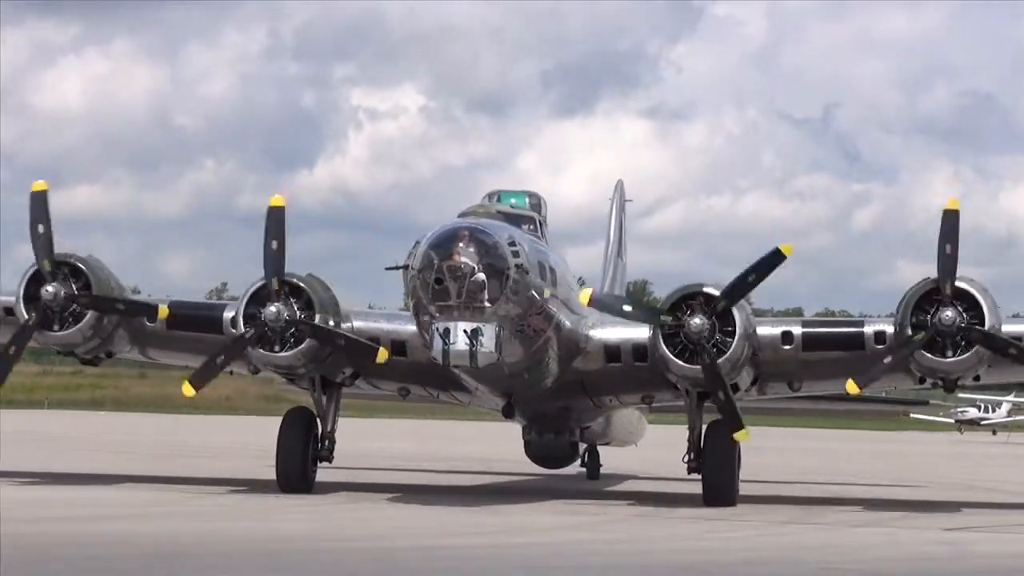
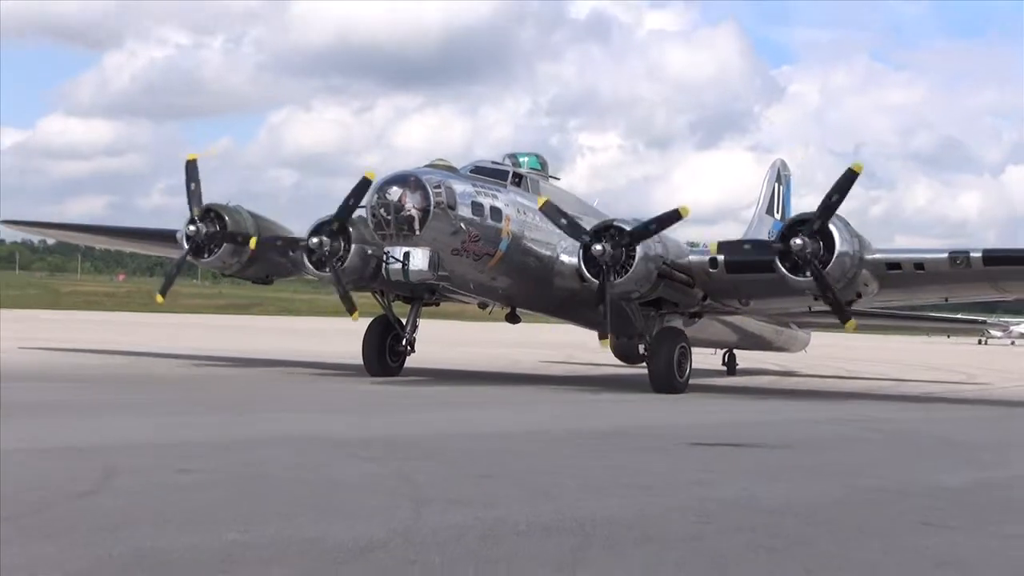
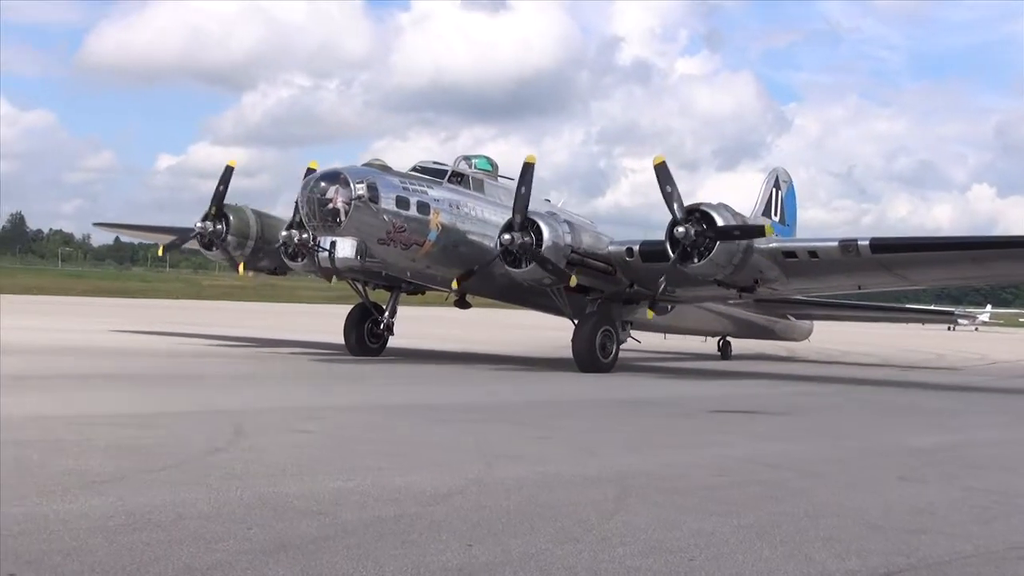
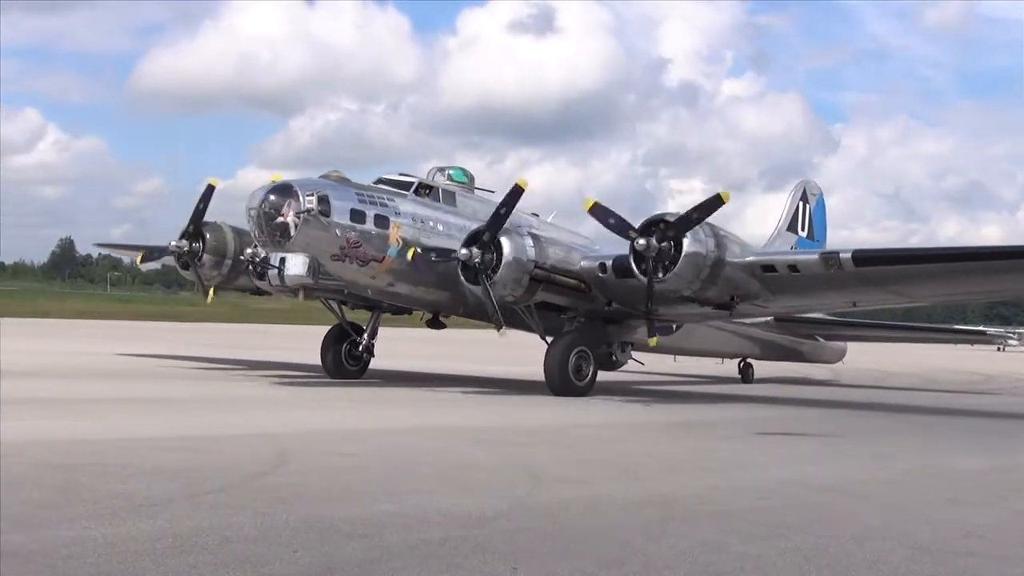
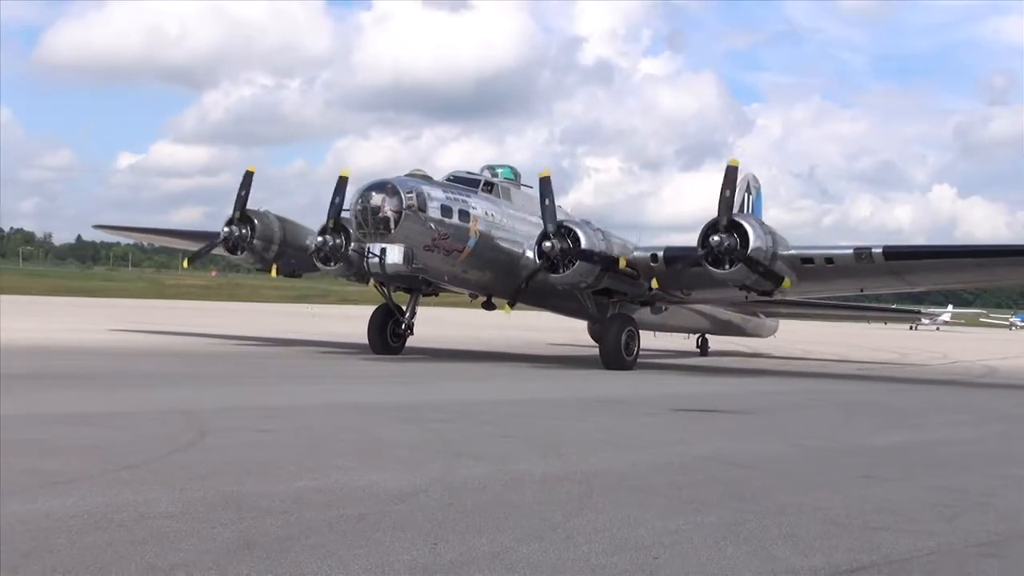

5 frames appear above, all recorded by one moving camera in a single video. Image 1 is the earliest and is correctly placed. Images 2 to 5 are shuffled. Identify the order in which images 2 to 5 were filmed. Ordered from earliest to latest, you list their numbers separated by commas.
2, 5, 3, 4
